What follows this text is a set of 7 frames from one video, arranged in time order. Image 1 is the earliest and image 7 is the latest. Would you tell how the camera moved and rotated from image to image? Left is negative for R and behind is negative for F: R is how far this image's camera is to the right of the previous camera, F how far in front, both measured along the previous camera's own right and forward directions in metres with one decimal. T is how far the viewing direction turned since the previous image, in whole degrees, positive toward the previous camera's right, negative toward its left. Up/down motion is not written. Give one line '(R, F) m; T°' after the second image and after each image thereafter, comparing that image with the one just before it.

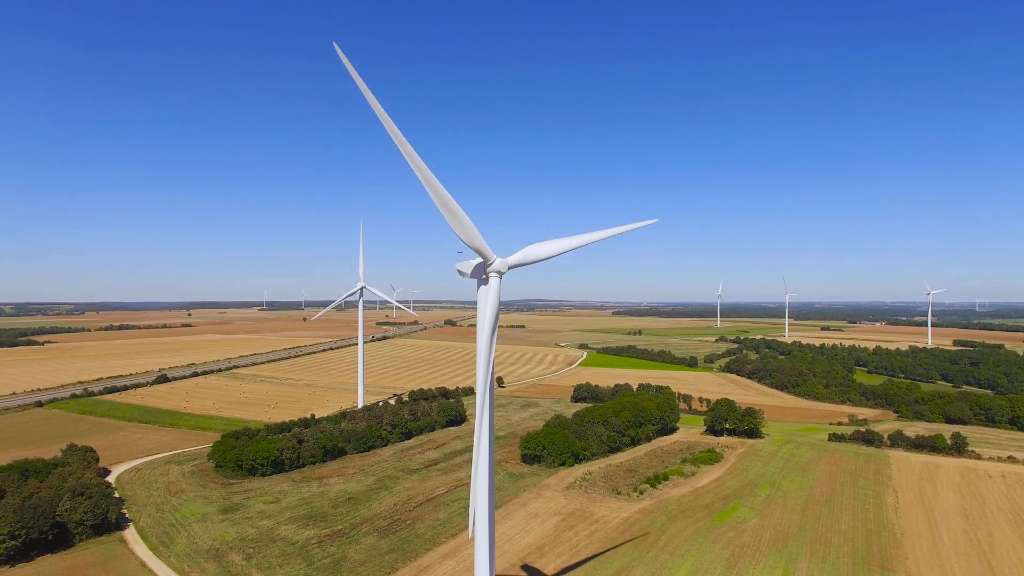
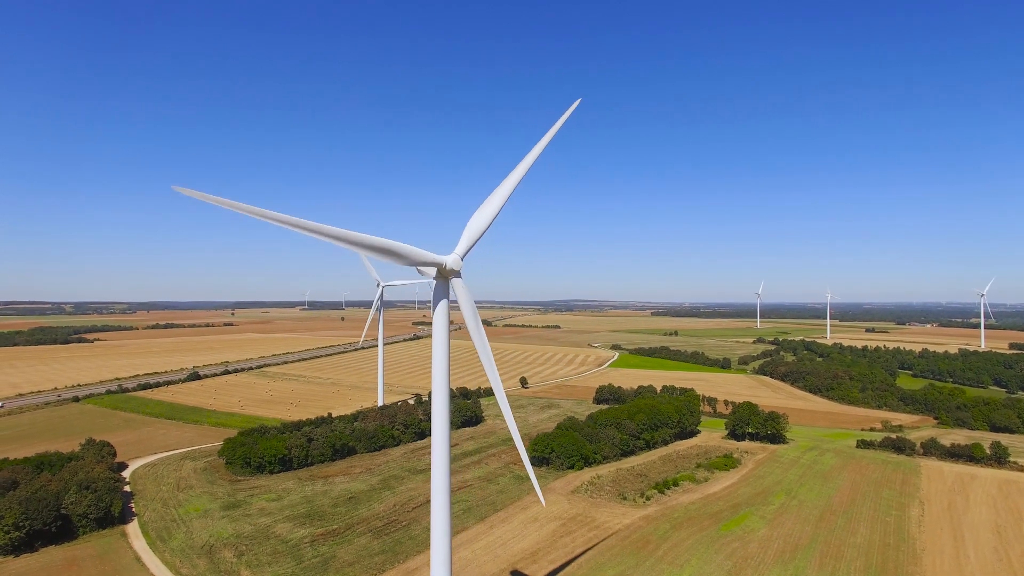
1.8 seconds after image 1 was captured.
(+1.2, +0.3) m; -3°
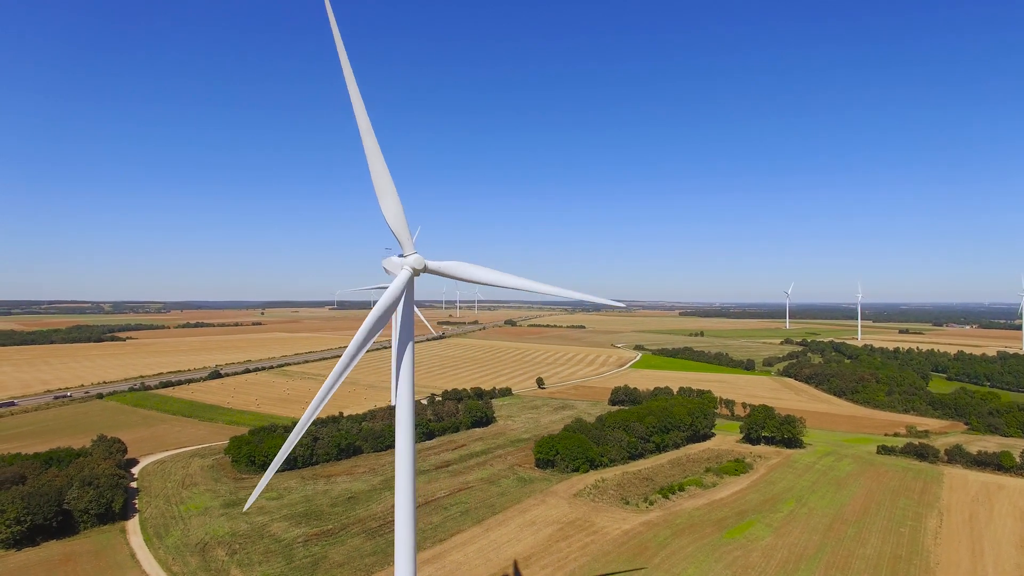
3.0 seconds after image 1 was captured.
(+0.9, +0.2) m; -2°
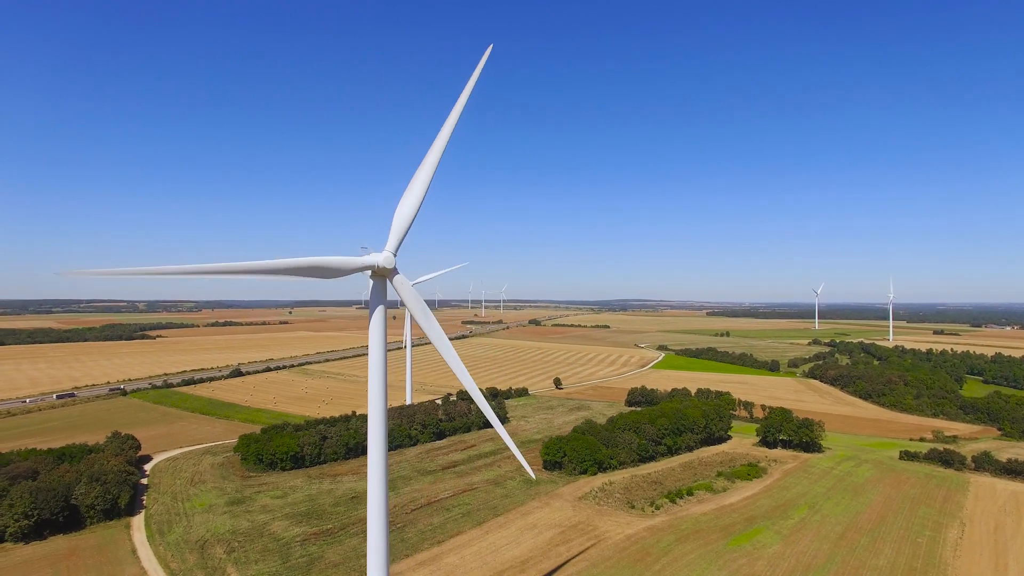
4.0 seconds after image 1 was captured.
(+0.8, +0.2) m; -2°
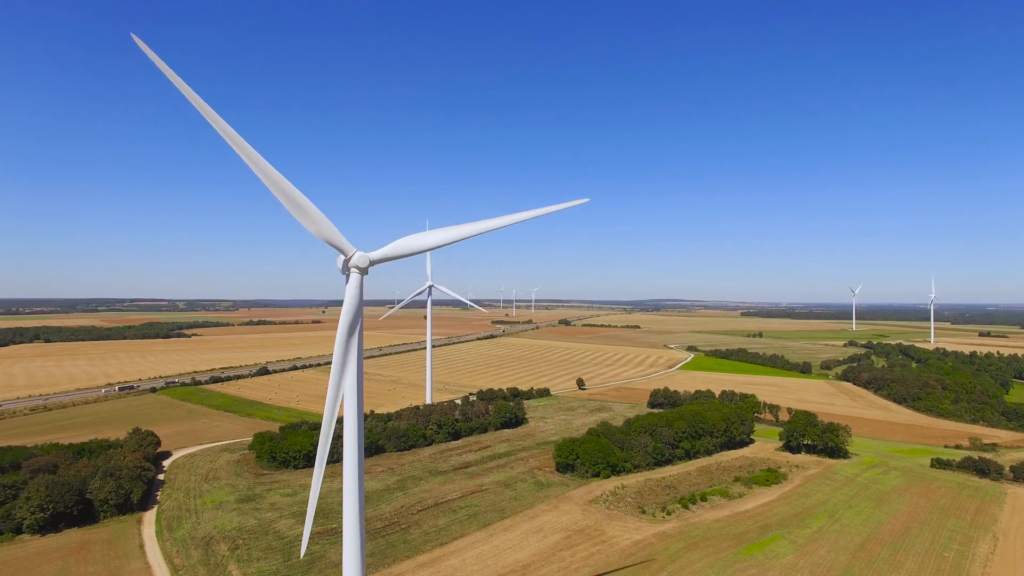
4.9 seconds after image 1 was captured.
(+0.8, +0.2) m; -3°
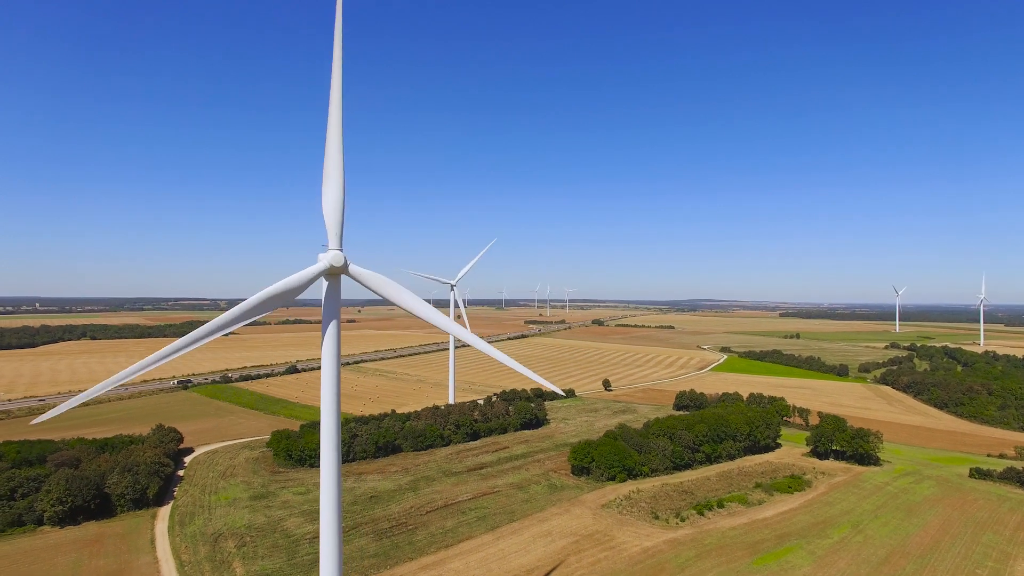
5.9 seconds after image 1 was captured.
(+0.8, +0.2) m; -3°
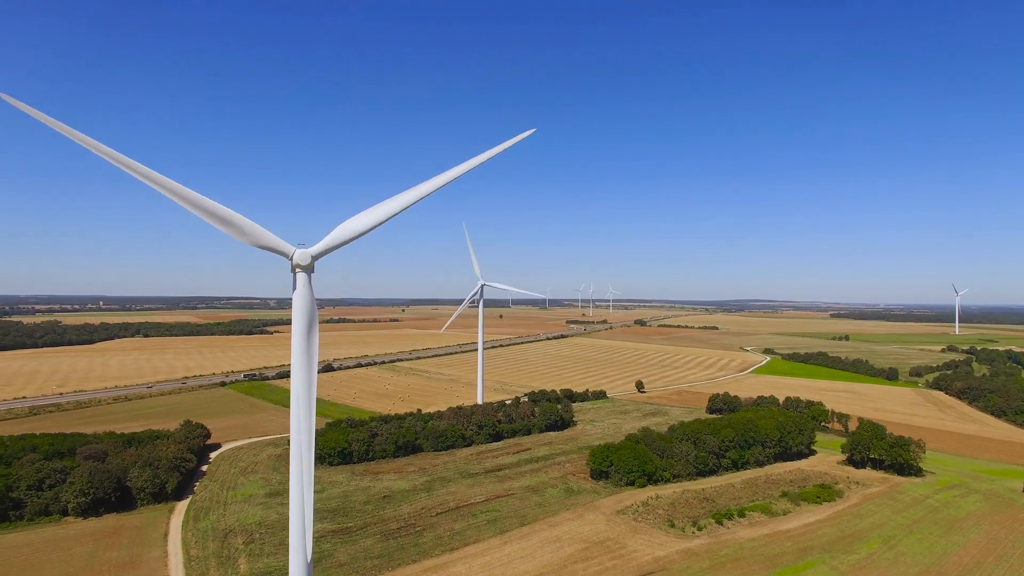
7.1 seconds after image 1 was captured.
(+1.0, +0.3) m; -4°
